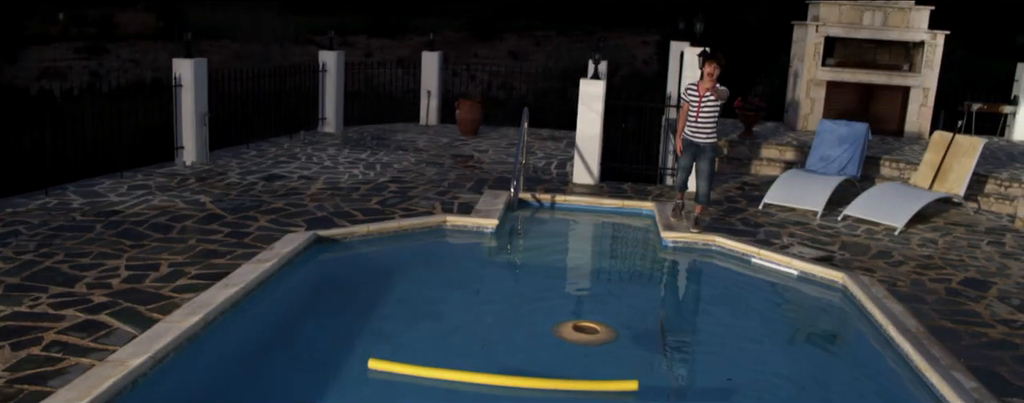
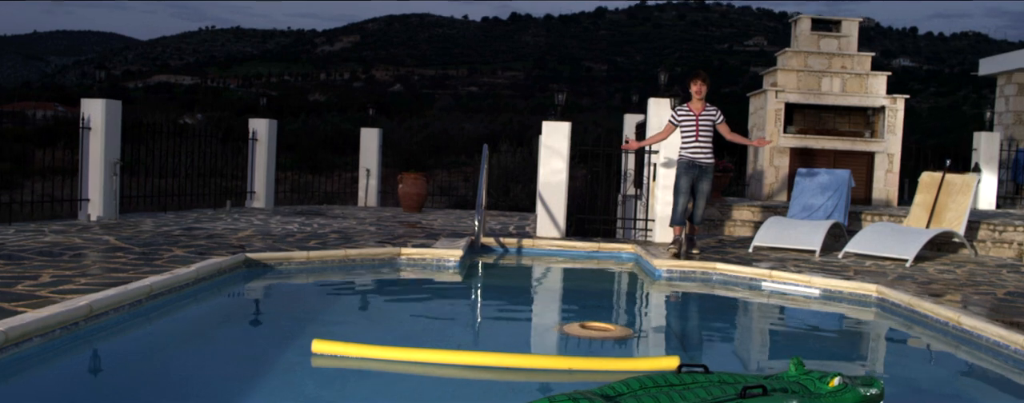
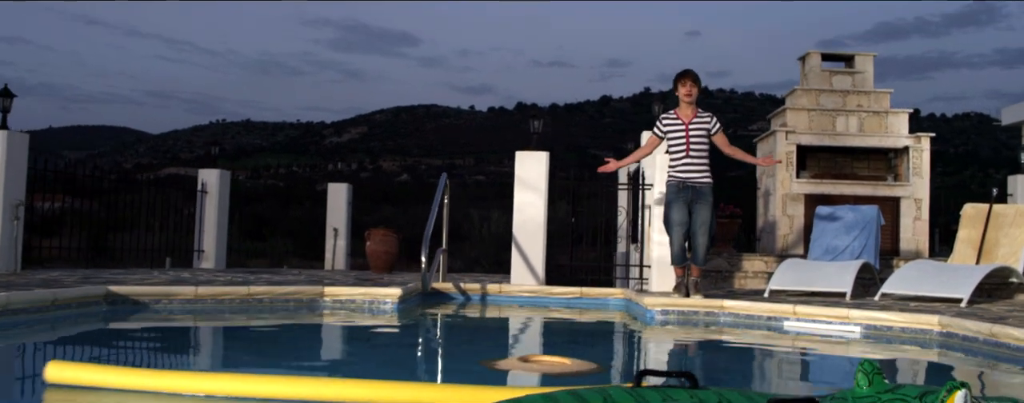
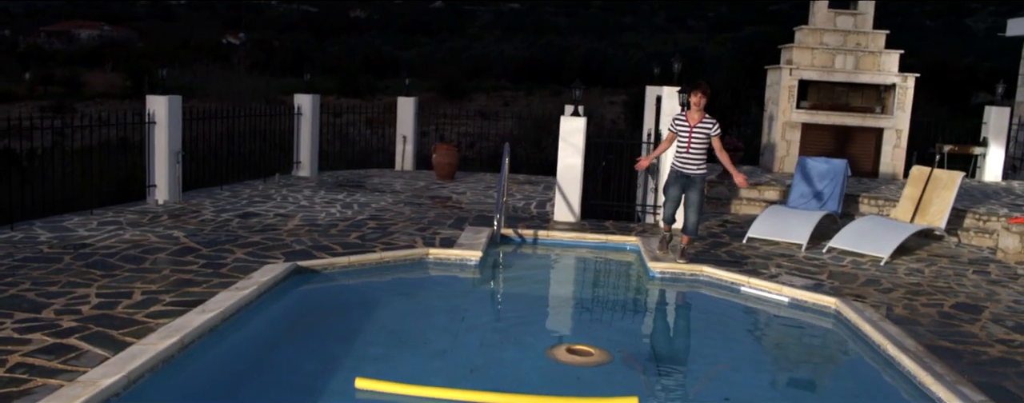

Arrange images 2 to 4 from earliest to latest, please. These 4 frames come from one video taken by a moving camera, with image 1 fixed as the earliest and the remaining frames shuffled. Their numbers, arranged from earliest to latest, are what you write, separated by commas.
4, 2, 3
